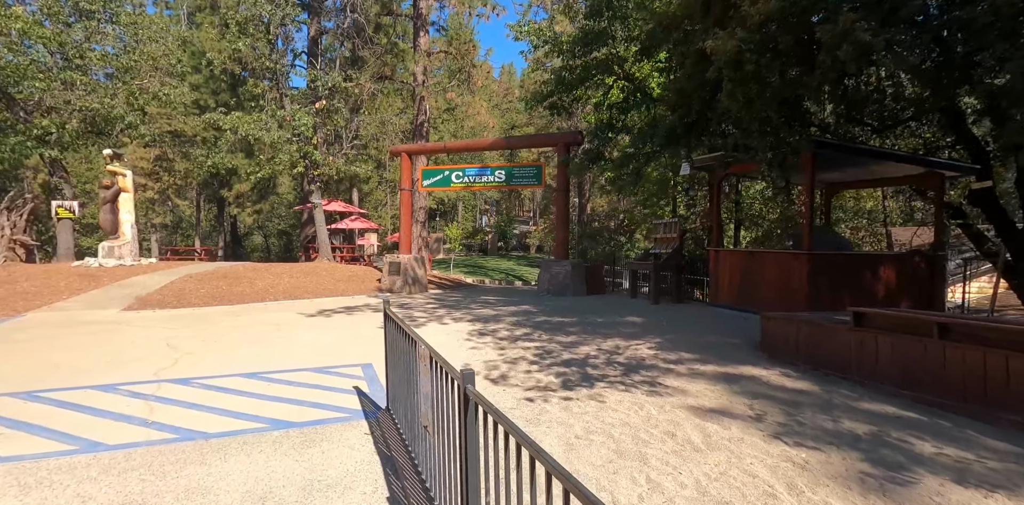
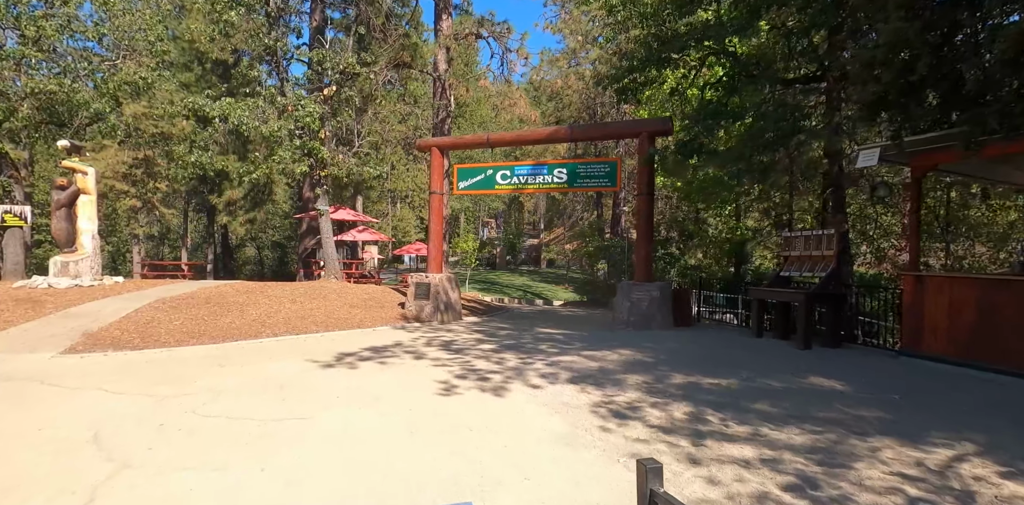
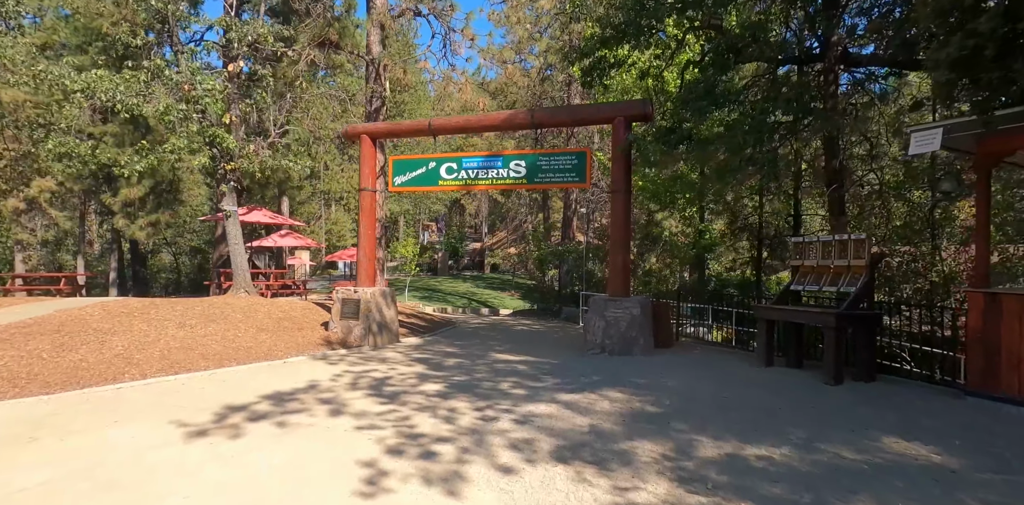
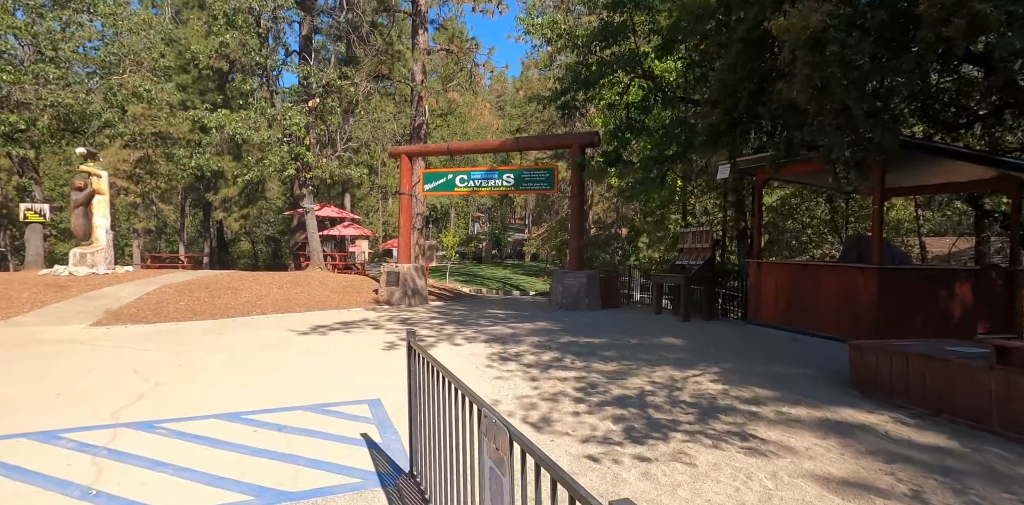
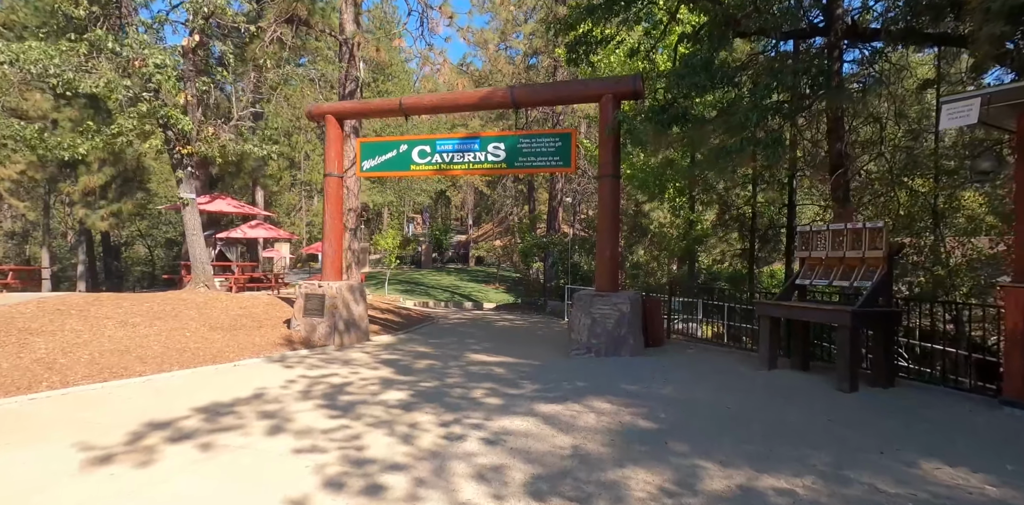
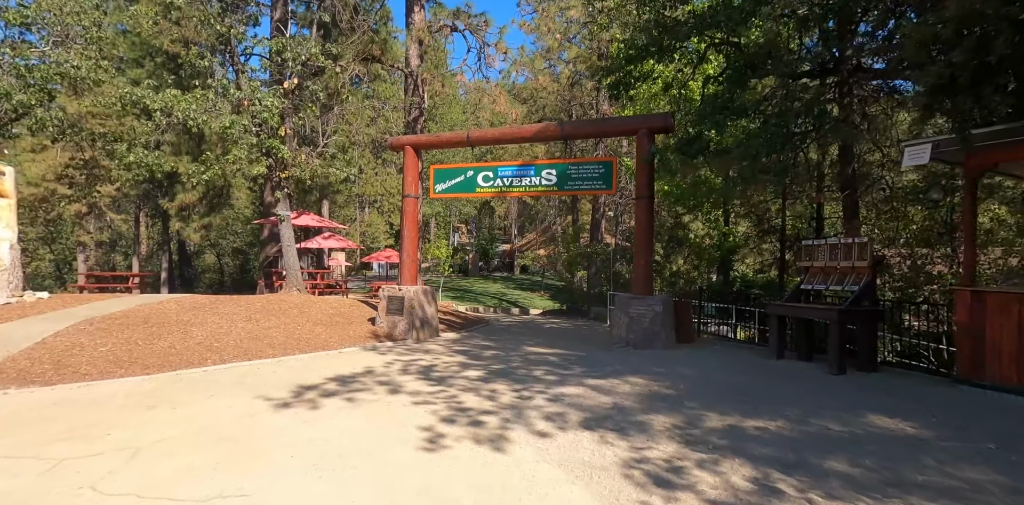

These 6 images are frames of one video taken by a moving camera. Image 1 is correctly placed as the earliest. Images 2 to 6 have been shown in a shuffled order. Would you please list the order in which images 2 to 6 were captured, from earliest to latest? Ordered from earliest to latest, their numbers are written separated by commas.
4, 2, 6, 3, 5
